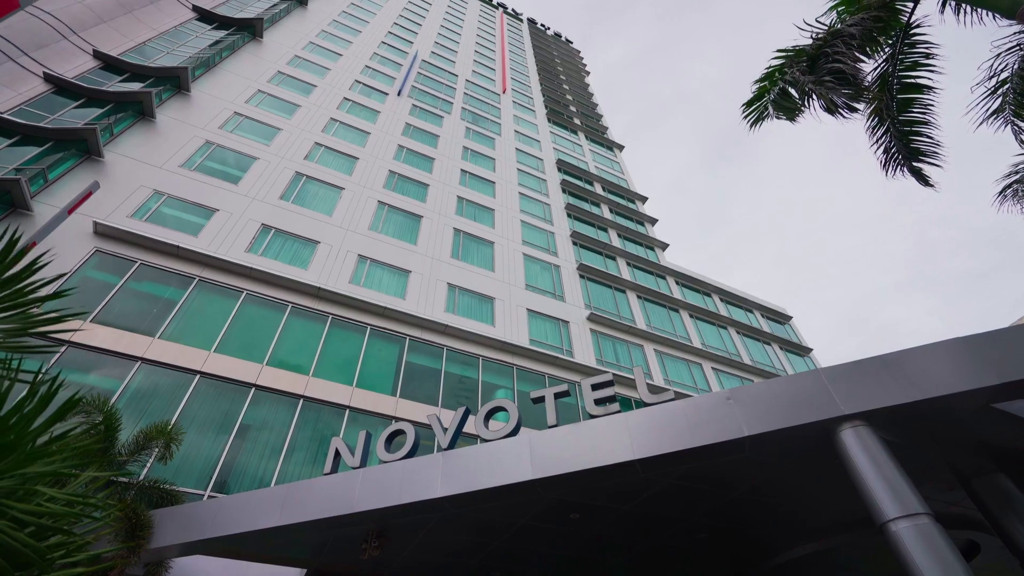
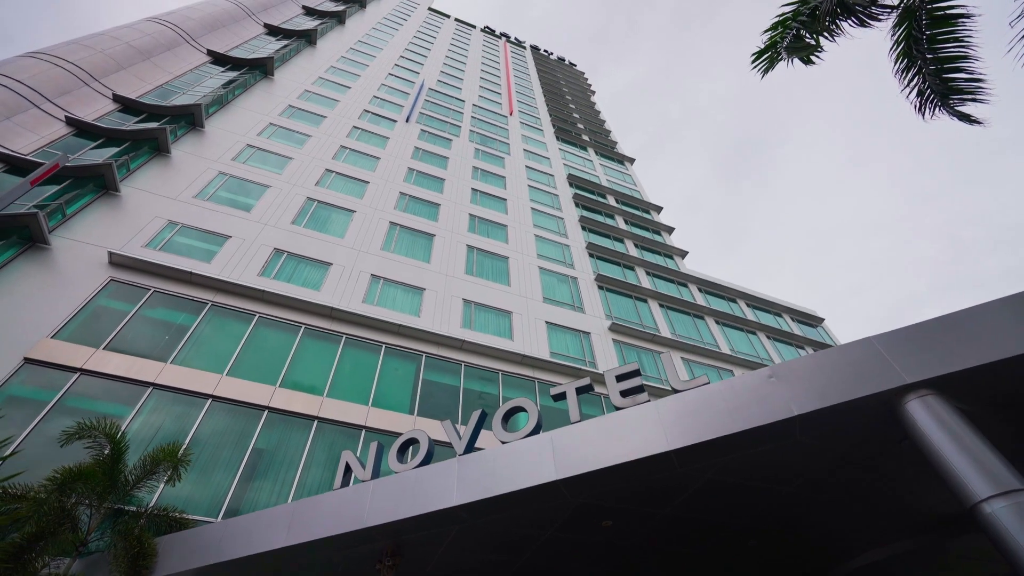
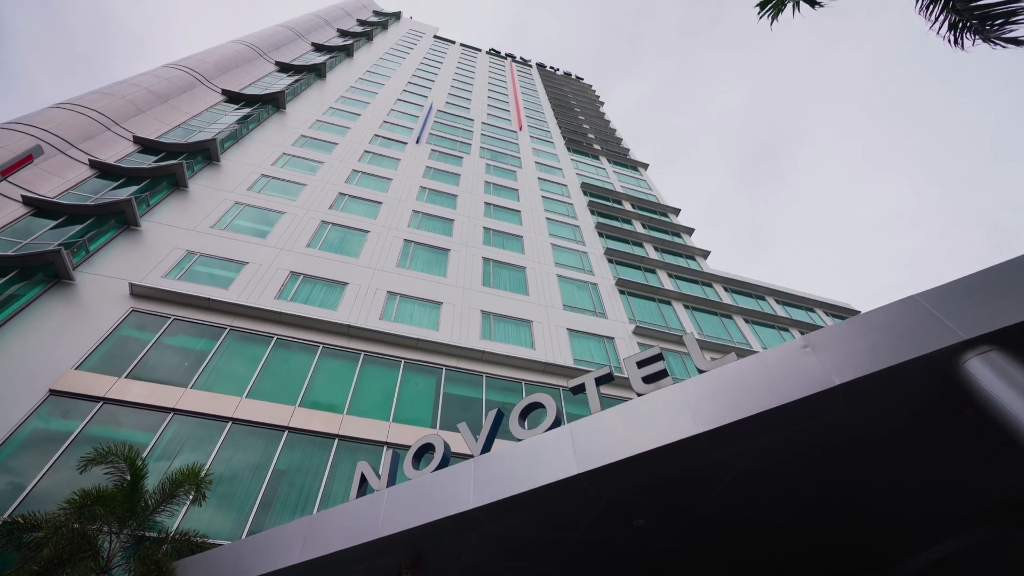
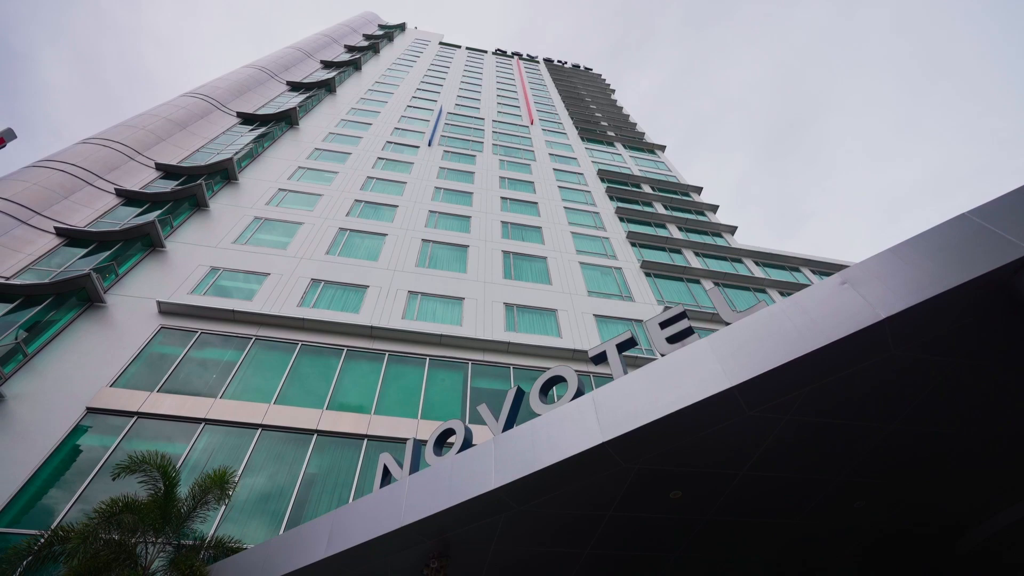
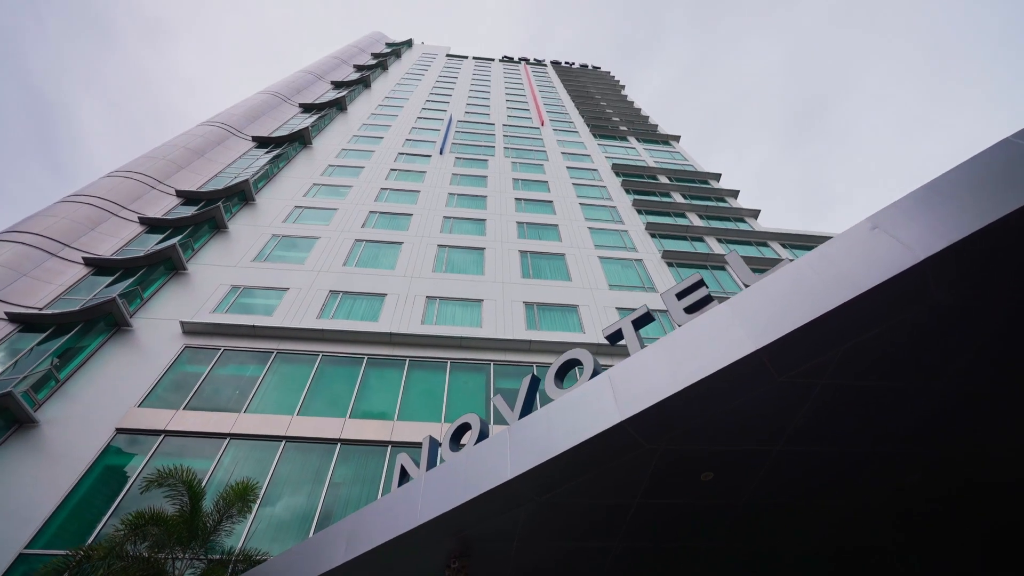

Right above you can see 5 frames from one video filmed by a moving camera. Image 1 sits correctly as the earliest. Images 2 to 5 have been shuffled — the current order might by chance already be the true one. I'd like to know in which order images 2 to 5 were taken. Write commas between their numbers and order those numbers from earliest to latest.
2, 3, 4, 5
